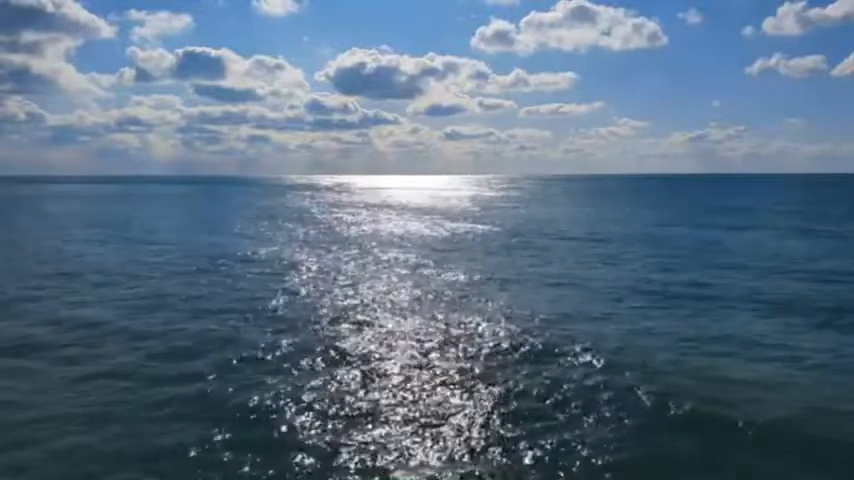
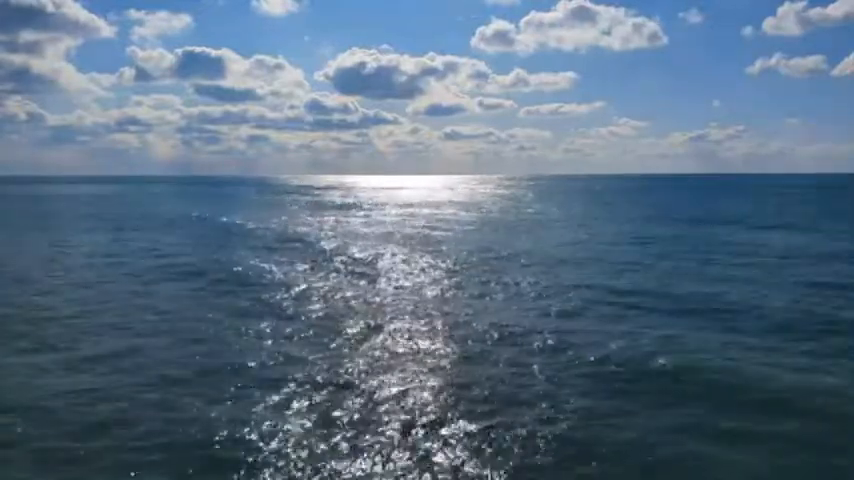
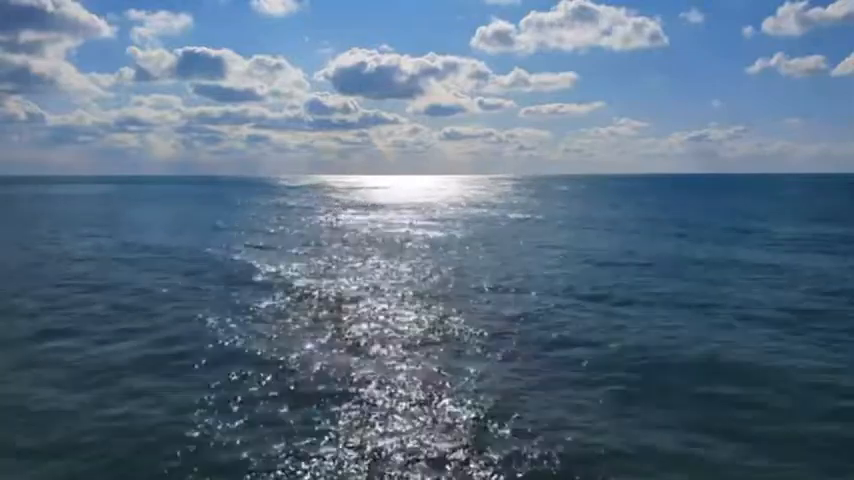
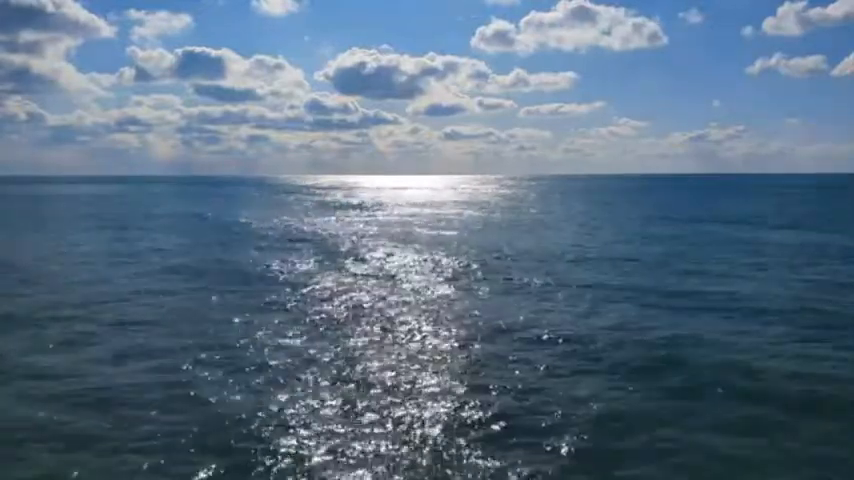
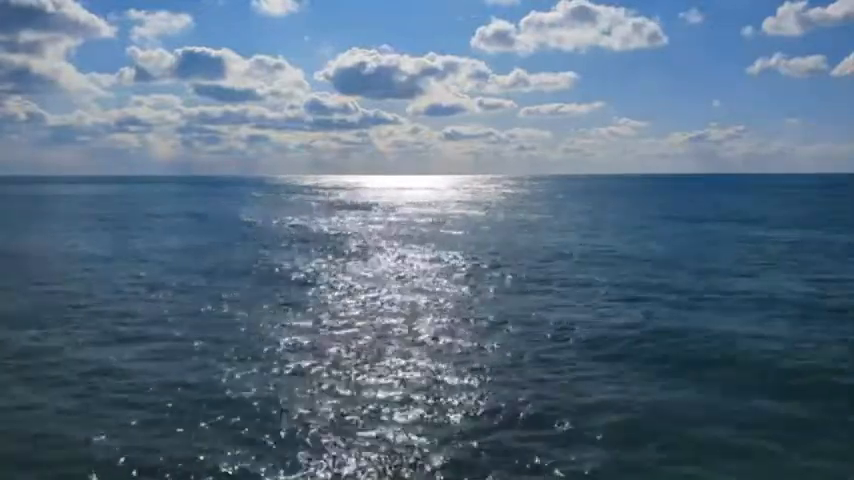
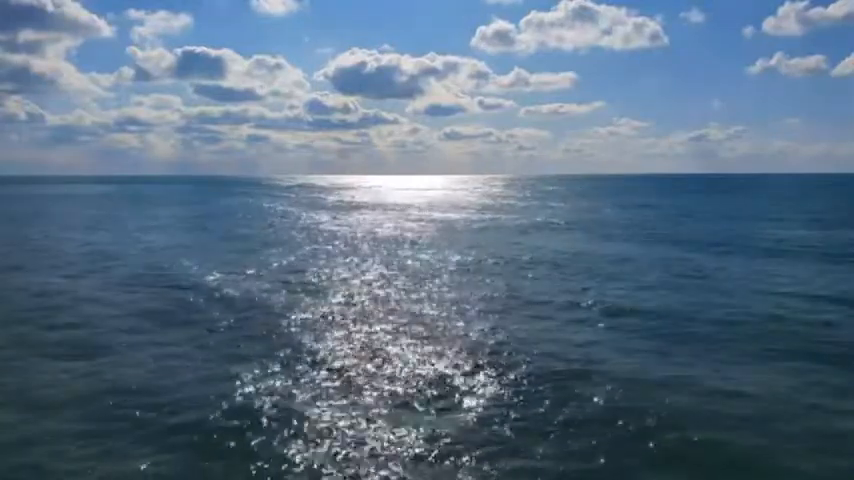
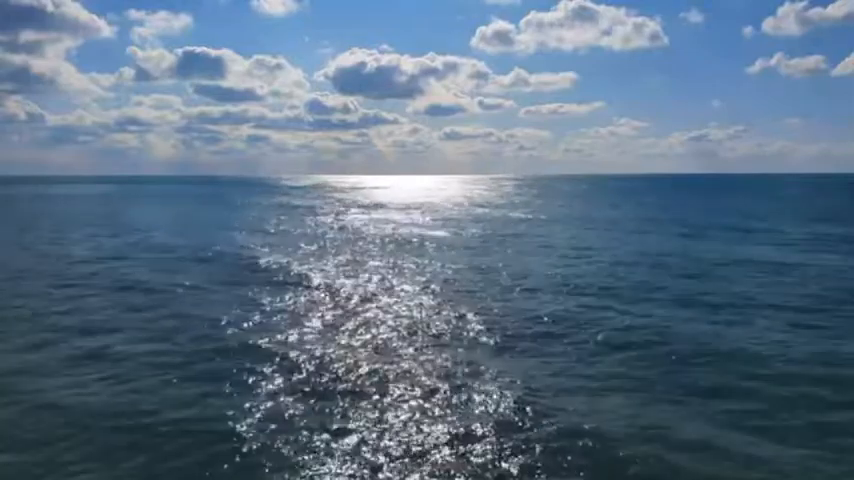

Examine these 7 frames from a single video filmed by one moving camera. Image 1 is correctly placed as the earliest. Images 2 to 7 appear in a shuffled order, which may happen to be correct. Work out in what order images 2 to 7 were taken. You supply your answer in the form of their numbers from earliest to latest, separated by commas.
5, 4, 2, 7, 3, 6
